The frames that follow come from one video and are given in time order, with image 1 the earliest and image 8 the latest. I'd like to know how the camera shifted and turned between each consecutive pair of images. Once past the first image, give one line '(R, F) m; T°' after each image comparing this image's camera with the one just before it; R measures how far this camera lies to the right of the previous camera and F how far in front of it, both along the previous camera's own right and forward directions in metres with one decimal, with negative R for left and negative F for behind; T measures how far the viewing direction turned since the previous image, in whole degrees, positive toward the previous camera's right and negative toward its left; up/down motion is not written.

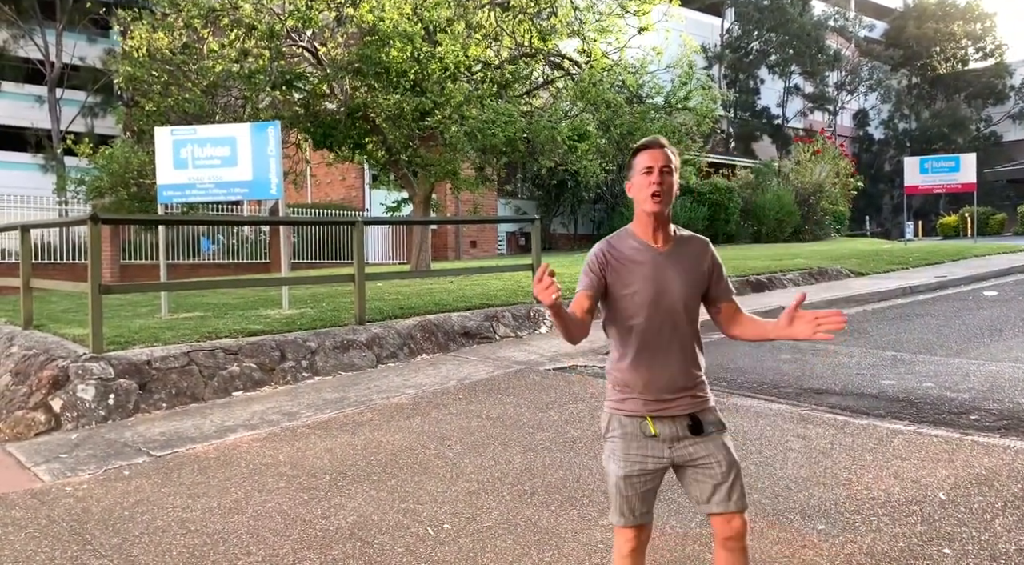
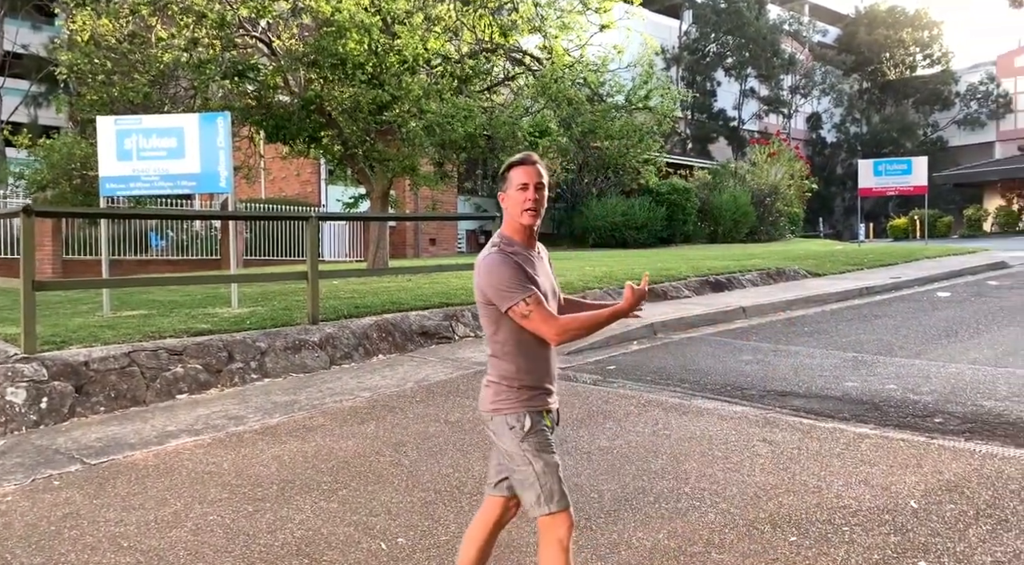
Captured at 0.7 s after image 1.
(0.0, +0.2) m; +3°
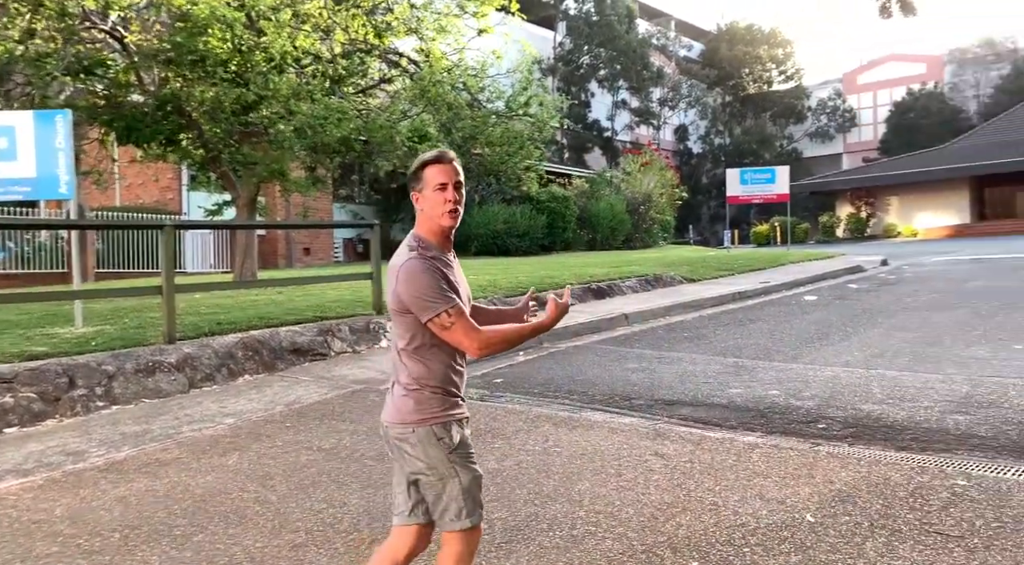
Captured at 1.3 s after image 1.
(0.0, +0.3) m; +9°
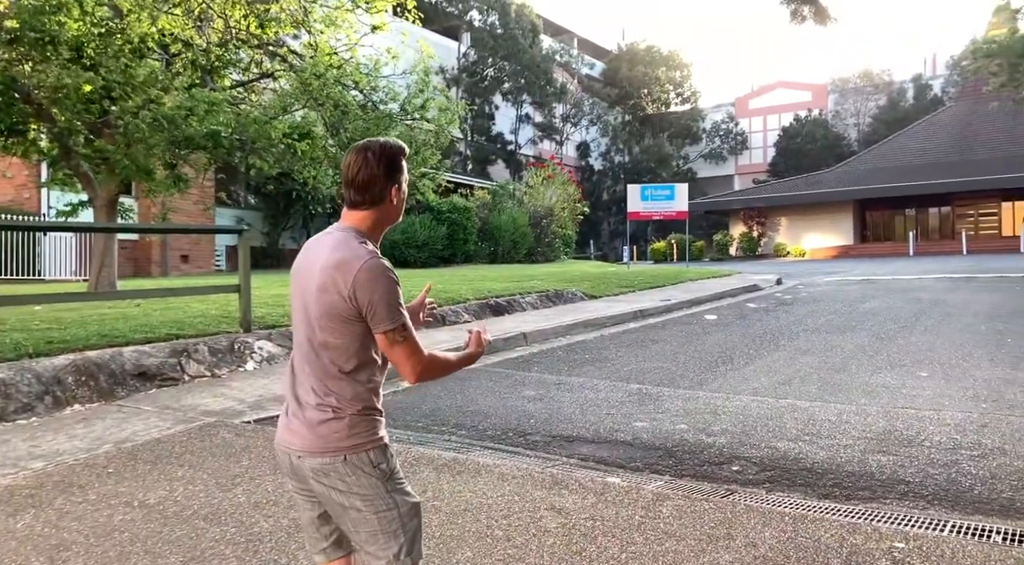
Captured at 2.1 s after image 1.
(+0.2, +0.8) m; +7°
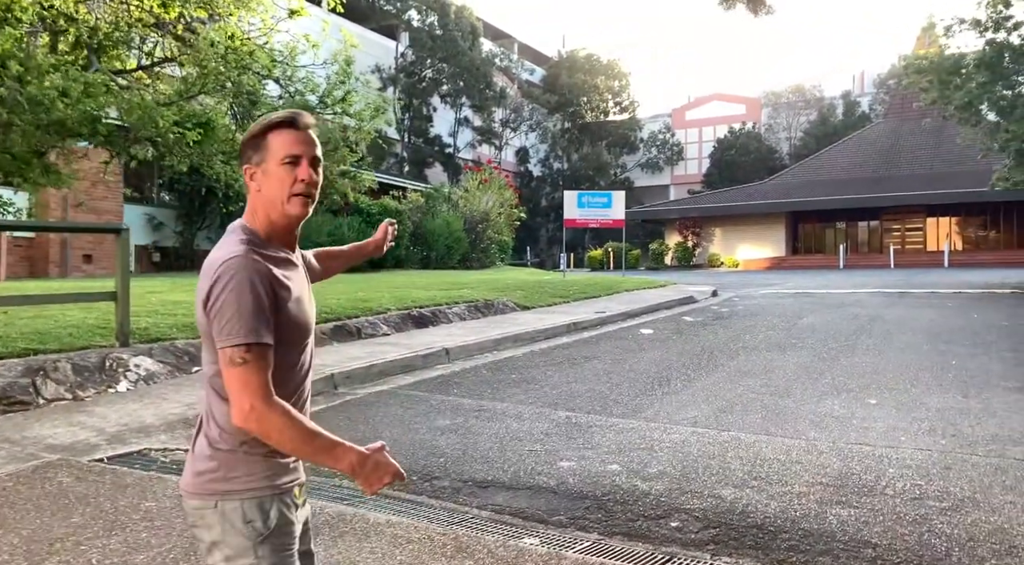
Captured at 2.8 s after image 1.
(+0.2, +0.8) m; +5°
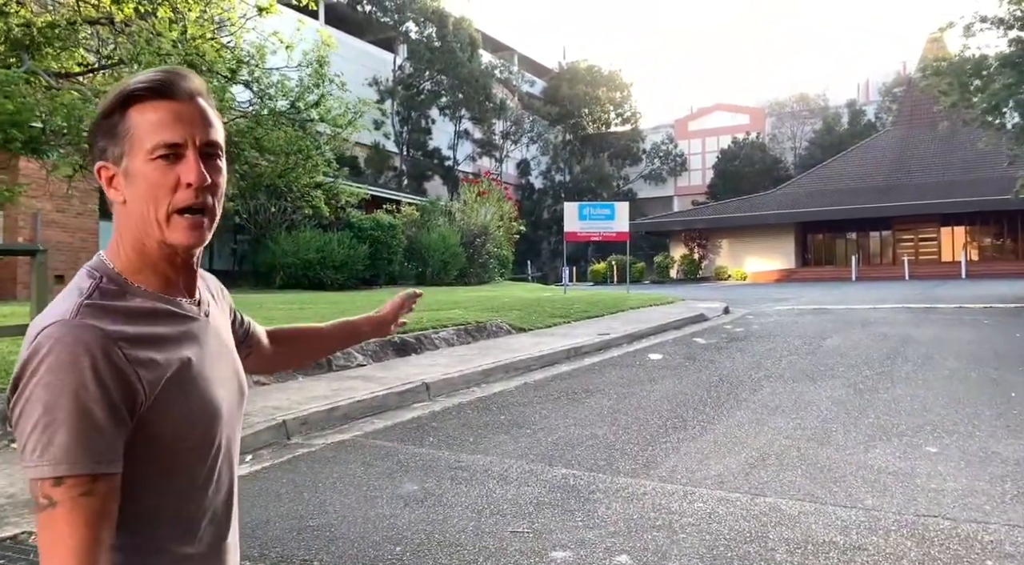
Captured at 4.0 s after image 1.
(+0.1, +1.1) m; 0°
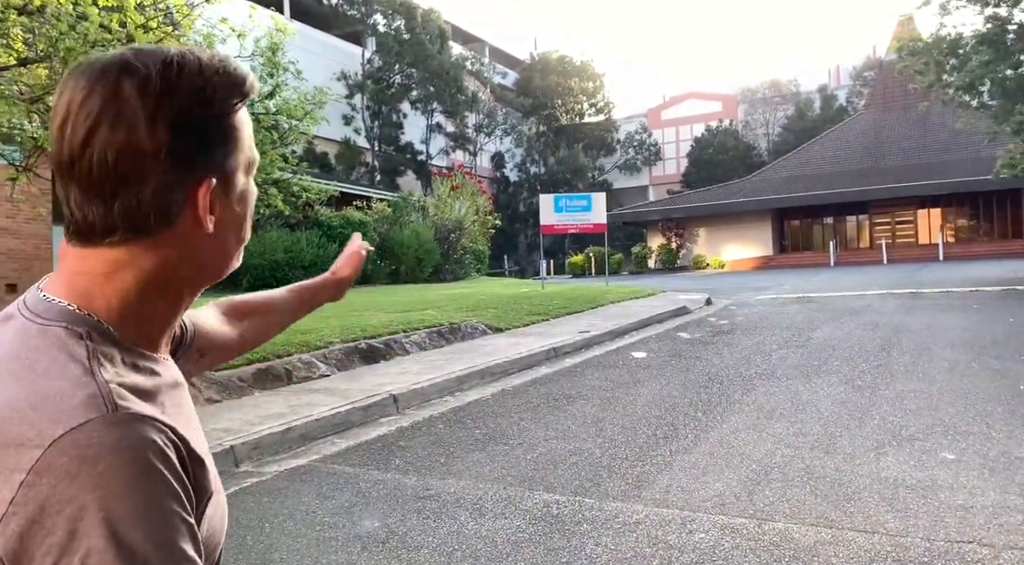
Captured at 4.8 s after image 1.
(+0.1, +0.6) m; +2°
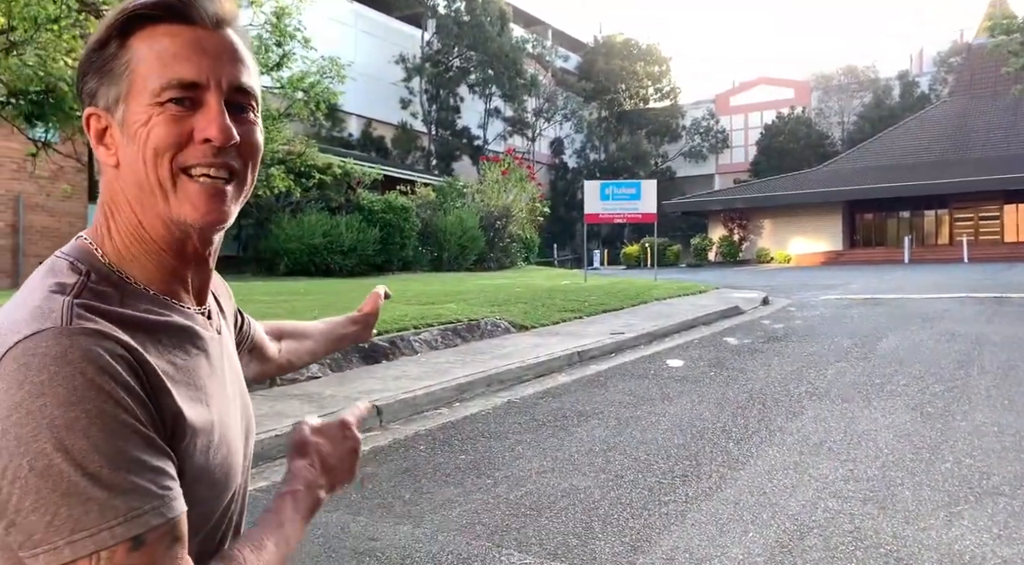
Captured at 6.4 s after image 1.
(+0.4, +0.9) m; -5°
